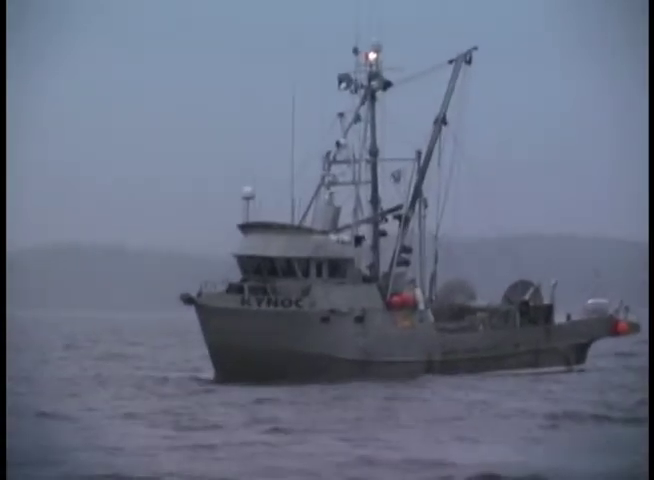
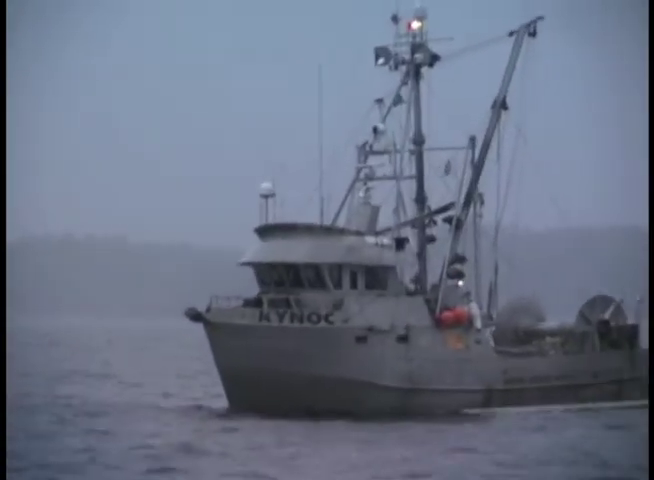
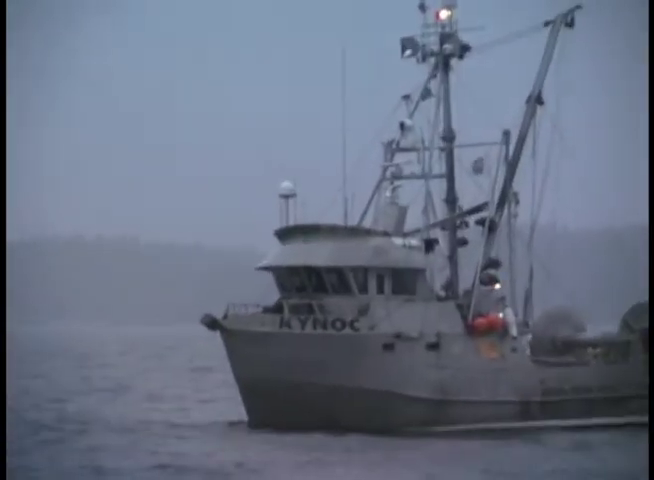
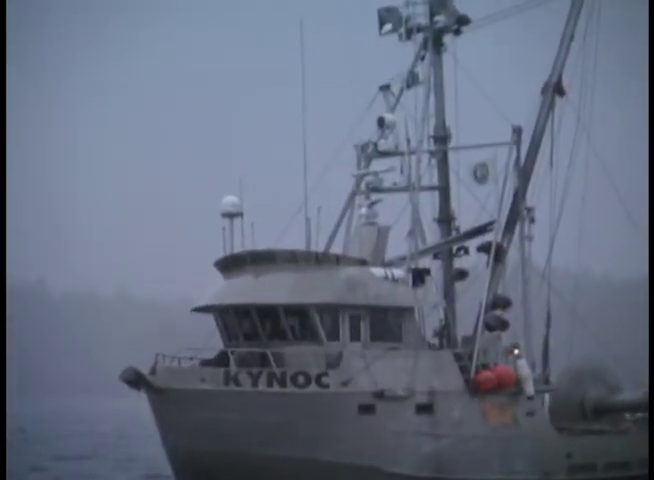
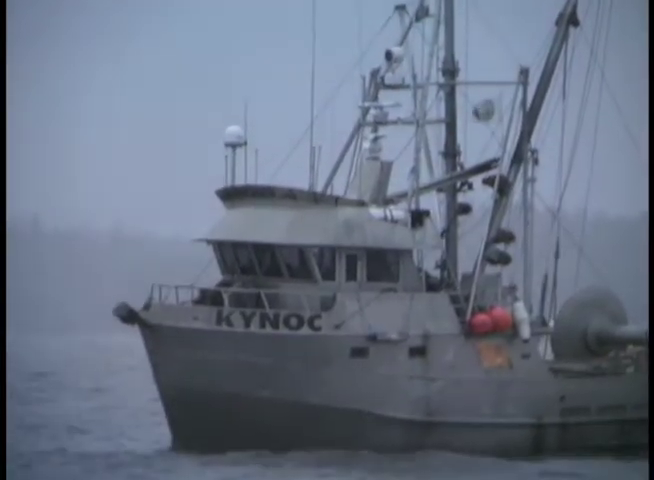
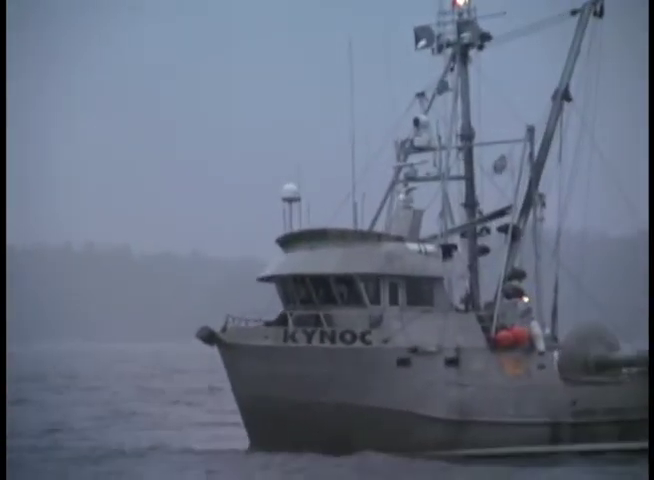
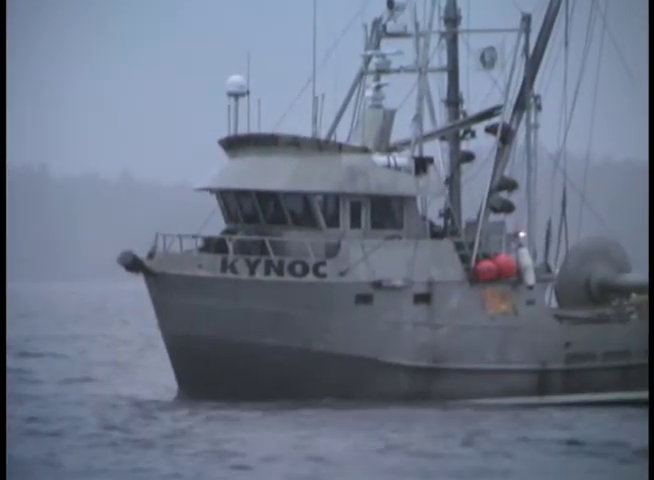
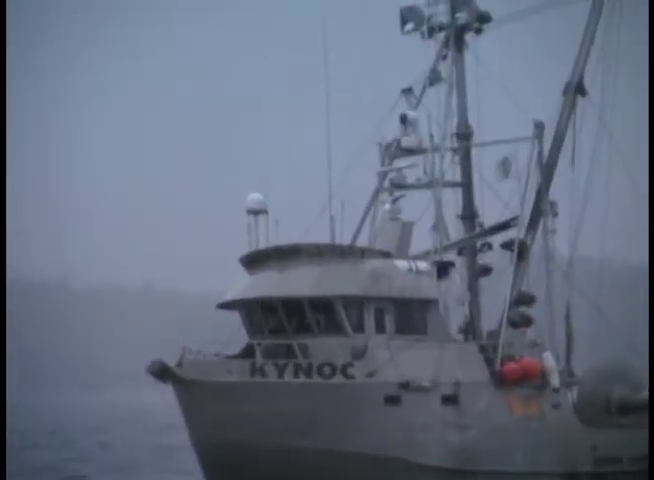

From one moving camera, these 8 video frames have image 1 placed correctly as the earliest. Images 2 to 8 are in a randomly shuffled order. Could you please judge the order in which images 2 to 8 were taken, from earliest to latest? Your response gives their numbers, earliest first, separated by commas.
2, 3, 6, 8, 4, 5, 7
